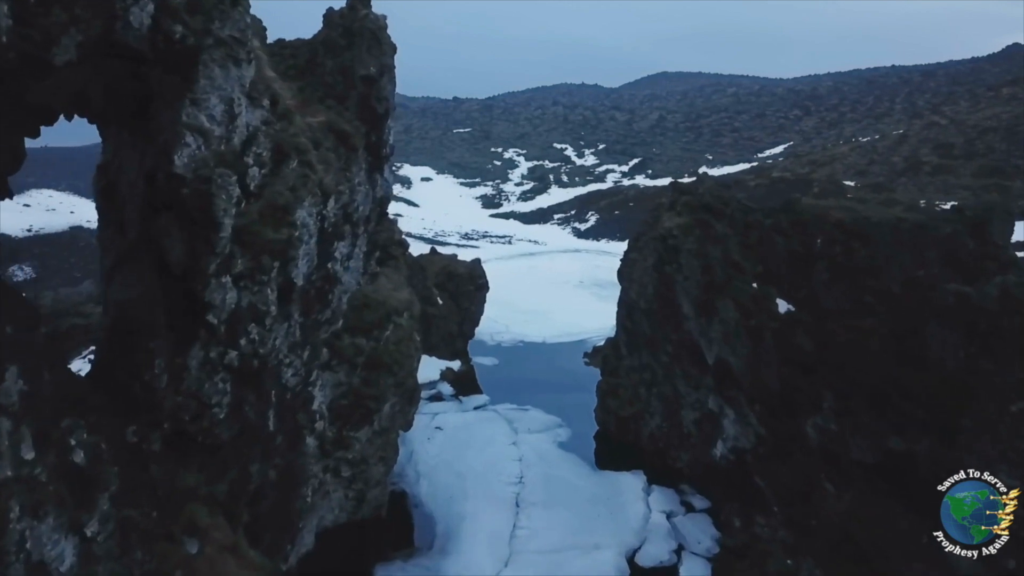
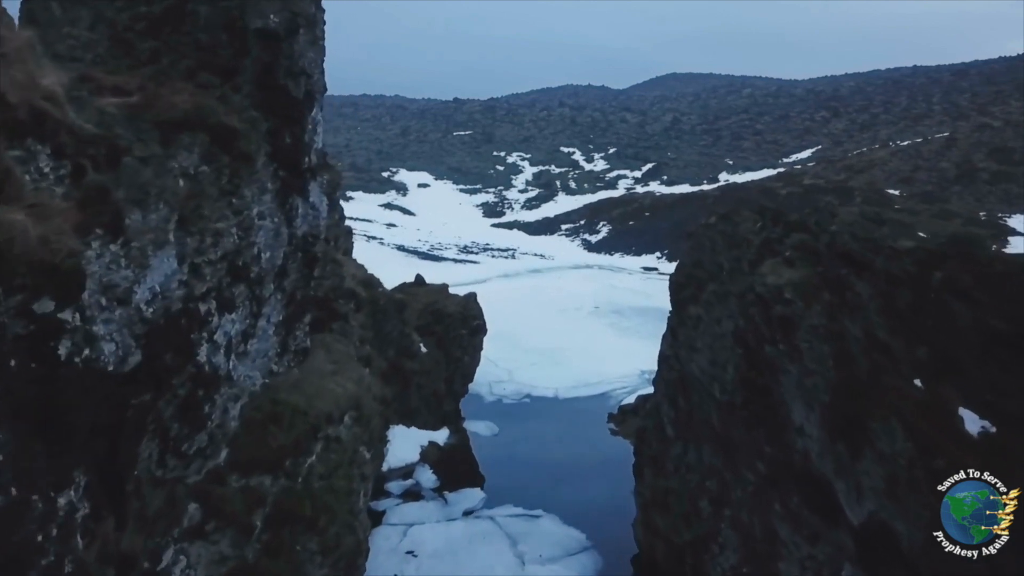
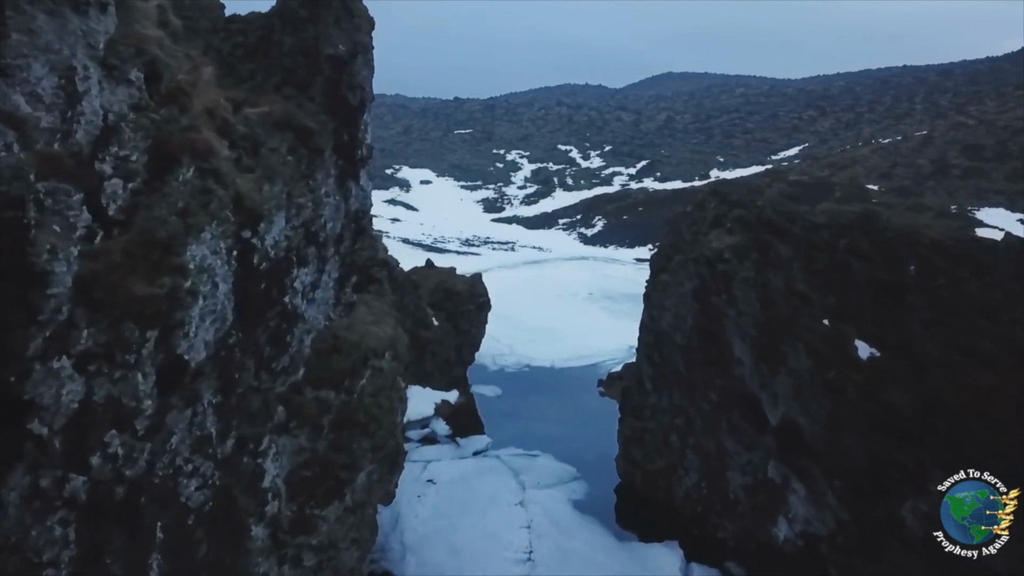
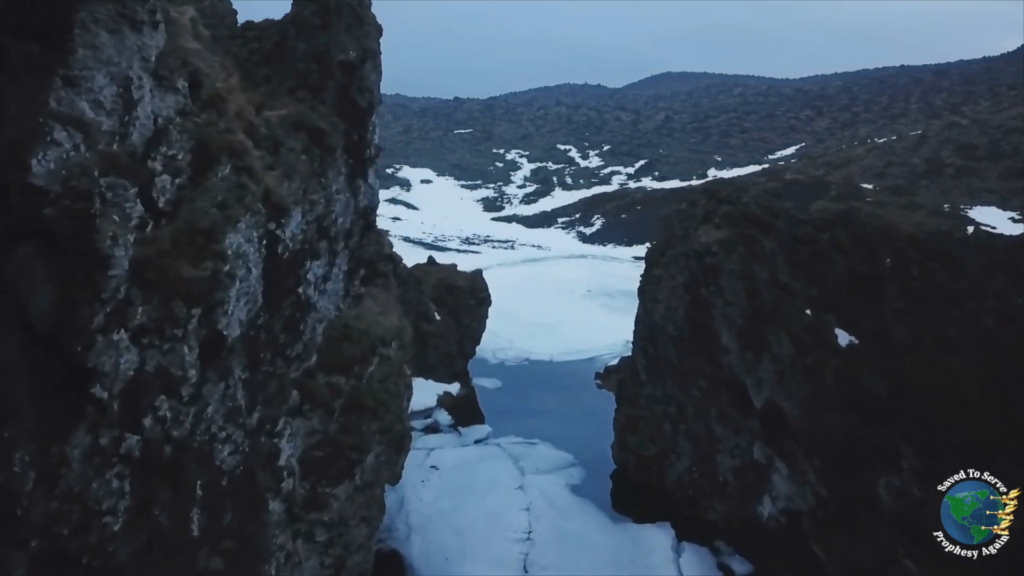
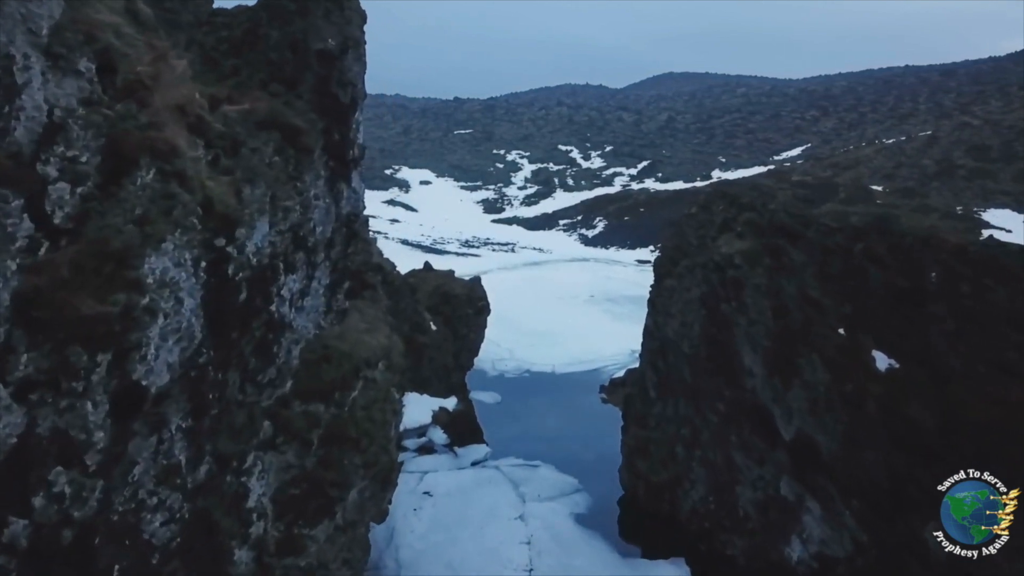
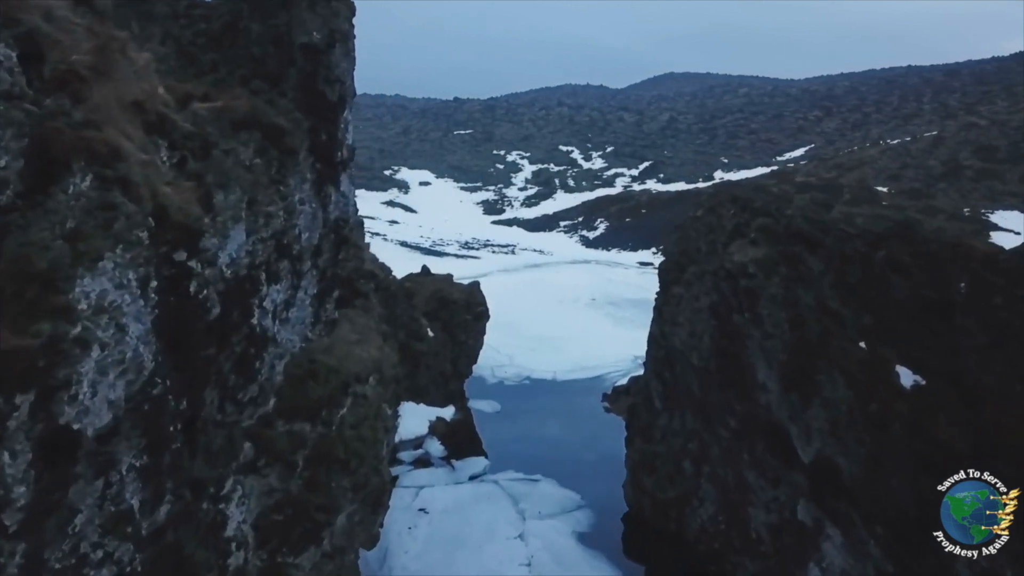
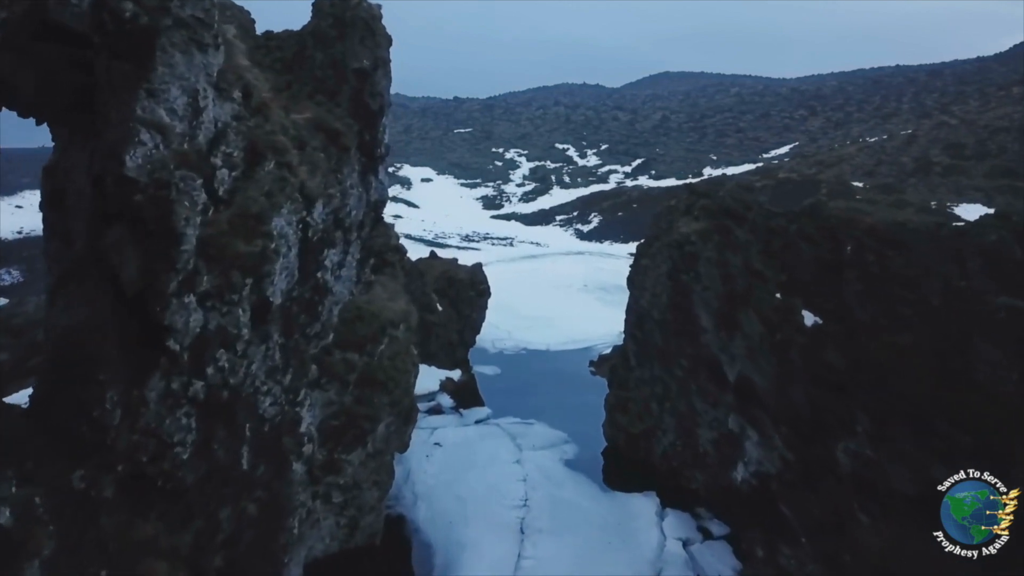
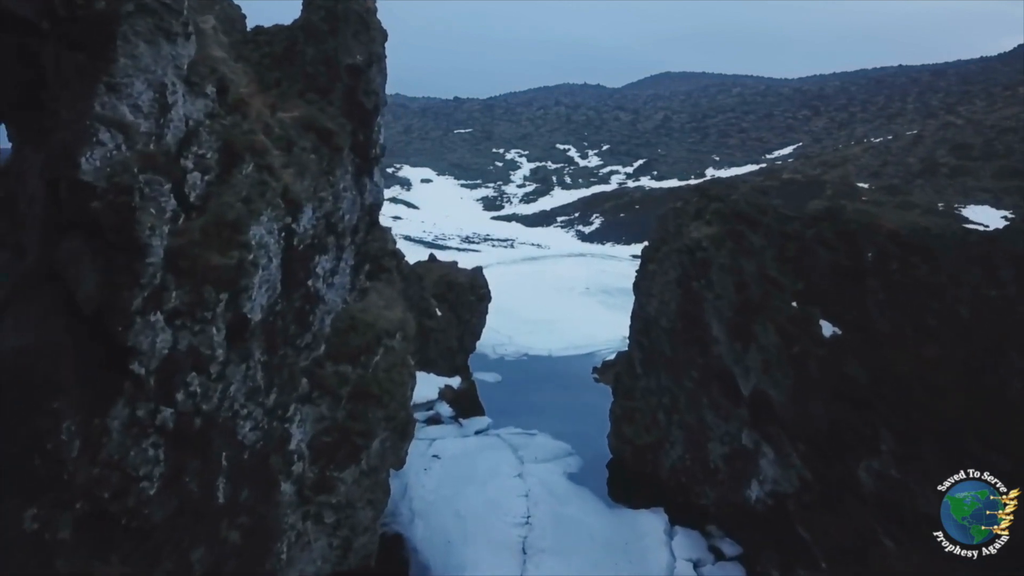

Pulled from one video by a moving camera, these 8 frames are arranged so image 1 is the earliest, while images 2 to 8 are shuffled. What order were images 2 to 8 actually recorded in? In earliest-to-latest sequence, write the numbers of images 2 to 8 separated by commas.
7, 8, 4, 3, 5, 6, 2
